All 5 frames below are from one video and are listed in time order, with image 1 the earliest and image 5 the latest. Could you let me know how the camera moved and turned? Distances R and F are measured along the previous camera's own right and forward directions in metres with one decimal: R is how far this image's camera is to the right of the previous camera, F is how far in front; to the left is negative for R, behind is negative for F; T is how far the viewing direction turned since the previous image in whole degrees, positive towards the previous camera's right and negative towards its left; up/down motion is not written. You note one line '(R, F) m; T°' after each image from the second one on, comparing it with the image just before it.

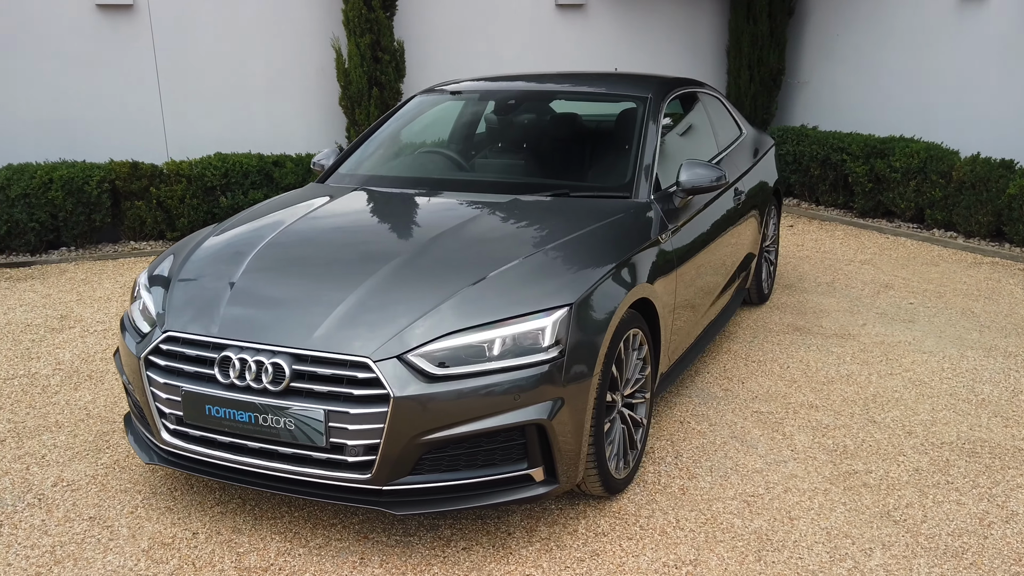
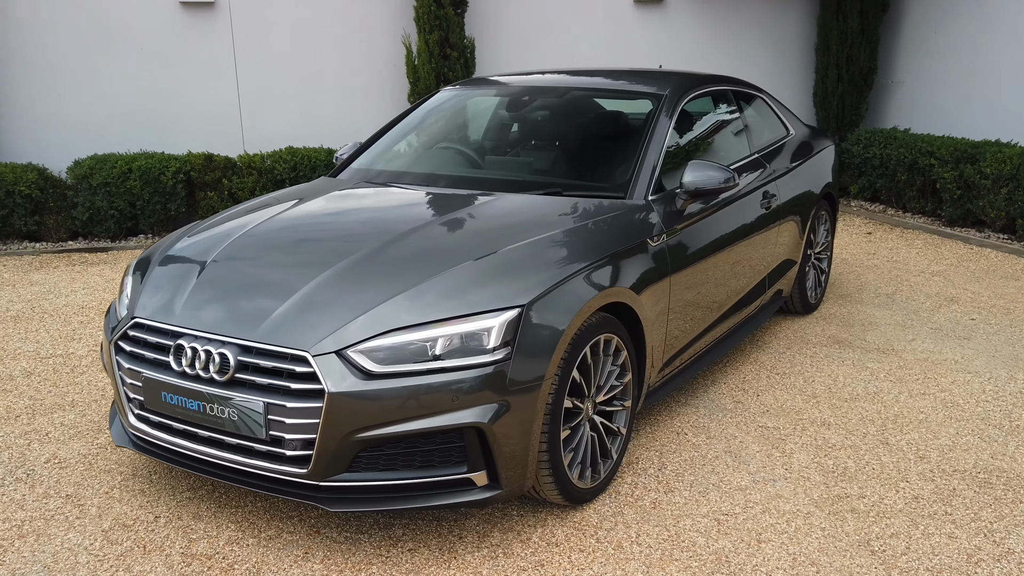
(+0.4, +0.1) m; -7°
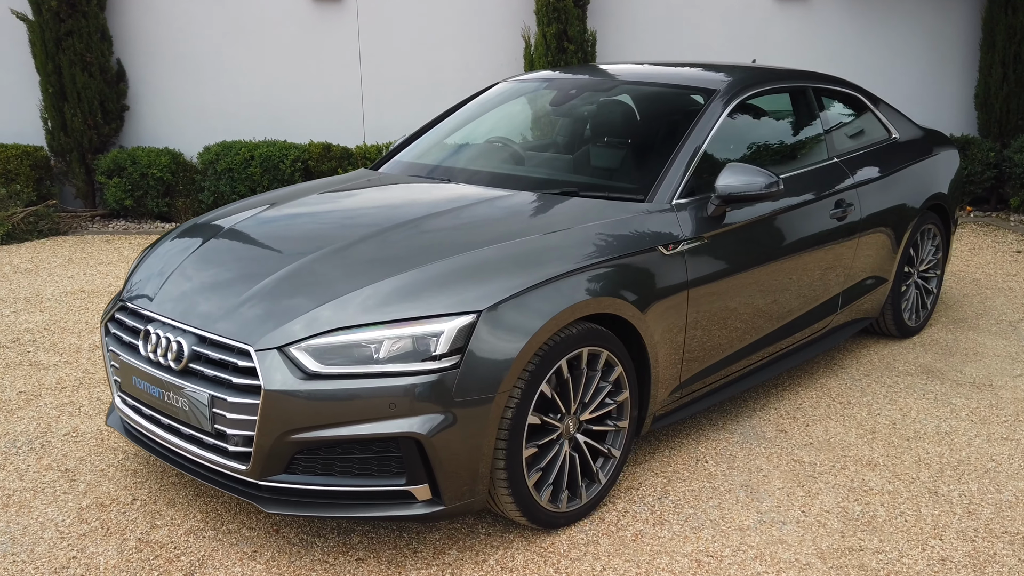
(+0.5, +0.2) m; -11°
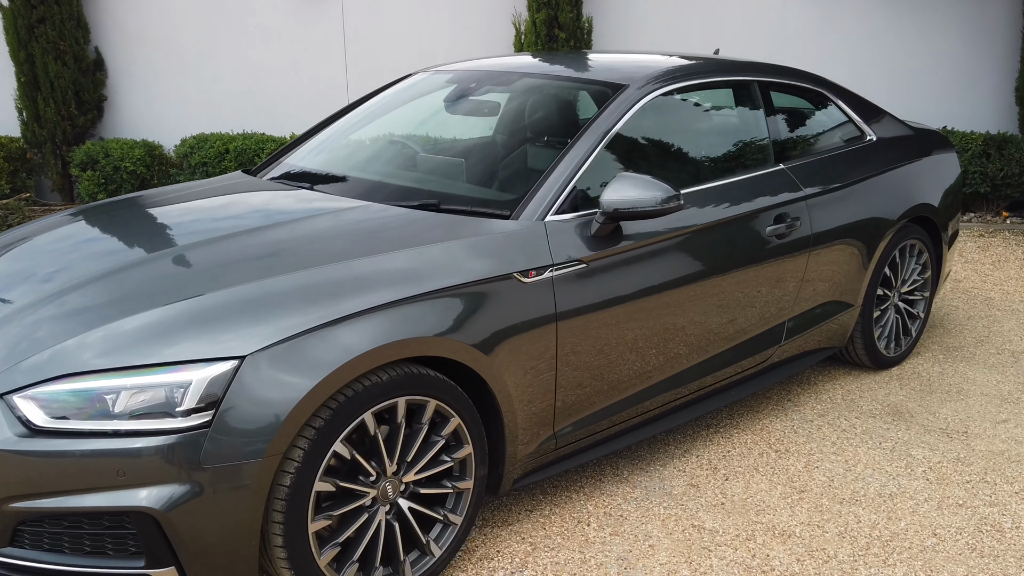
(+0.6, +0.5) m; -4°
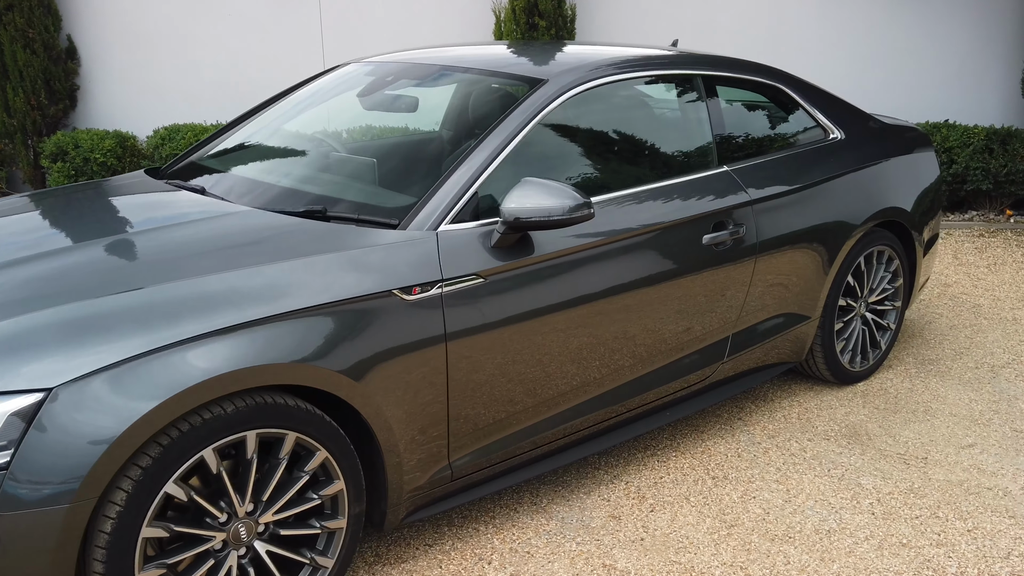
(+0.3, +0.2) m; -1°
